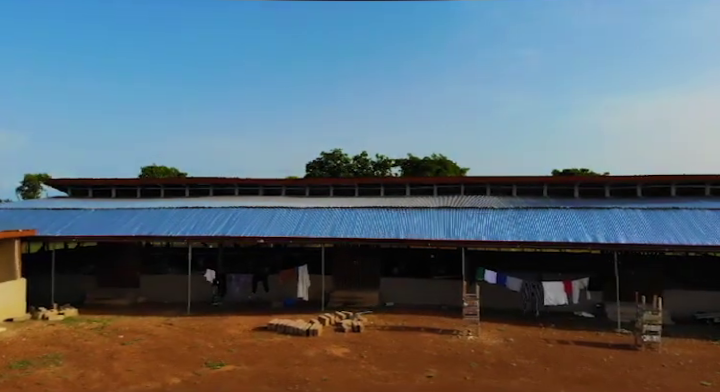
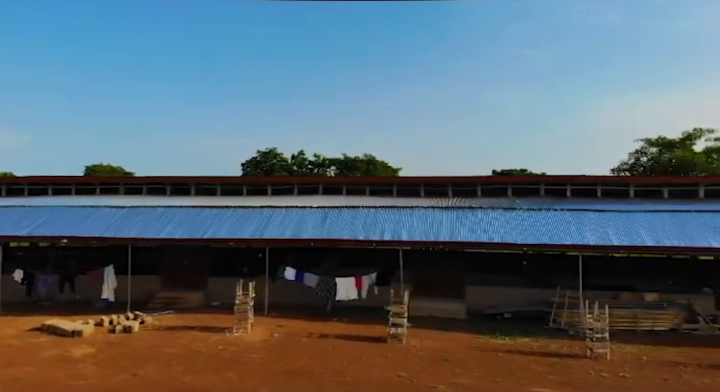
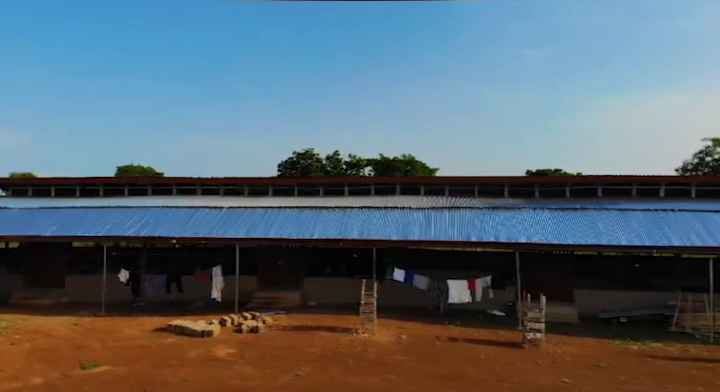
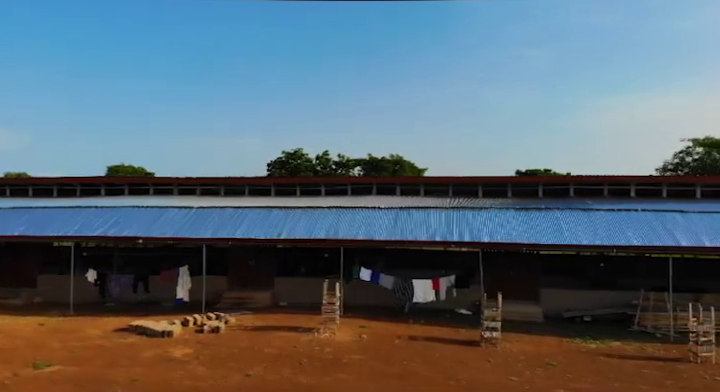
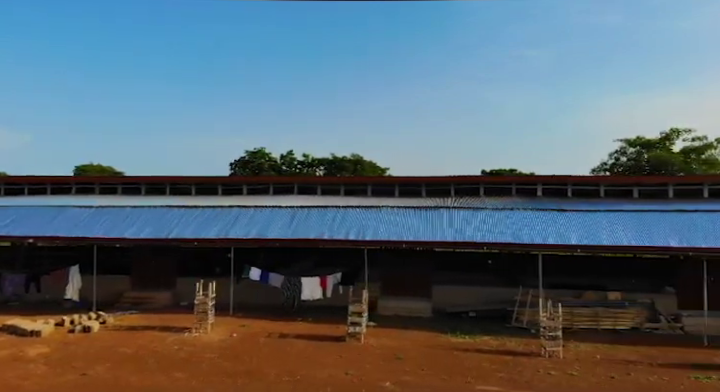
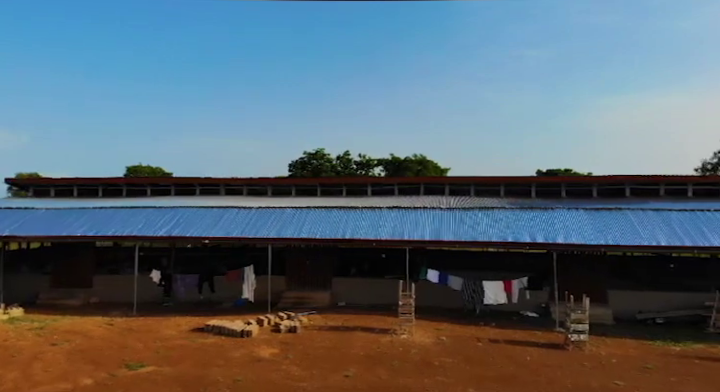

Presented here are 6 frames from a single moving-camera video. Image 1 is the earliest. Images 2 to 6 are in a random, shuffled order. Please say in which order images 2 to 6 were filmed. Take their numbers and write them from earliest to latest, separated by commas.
6, 3, 4, 2, 5
